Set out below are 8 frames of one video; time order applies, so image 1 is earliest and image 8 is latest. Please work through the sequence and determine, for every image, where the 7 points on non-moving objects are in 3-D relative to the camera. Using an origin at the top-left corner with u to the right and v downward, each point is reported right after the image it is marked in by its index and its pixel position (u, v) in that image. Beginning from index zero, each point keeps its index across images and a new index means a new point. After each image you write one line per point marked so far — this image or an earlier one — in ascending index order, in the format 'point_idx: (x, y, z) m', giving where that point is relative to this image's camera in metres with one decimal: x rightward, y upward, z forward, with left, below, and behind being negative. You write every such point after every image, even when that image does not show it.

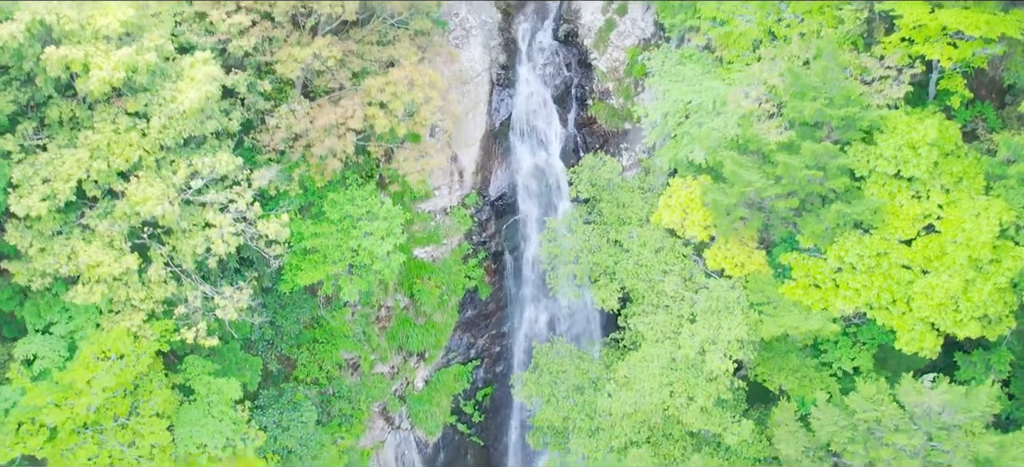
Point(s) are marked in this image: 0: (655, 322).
0: (+1.8, -1.1, +15.7) m
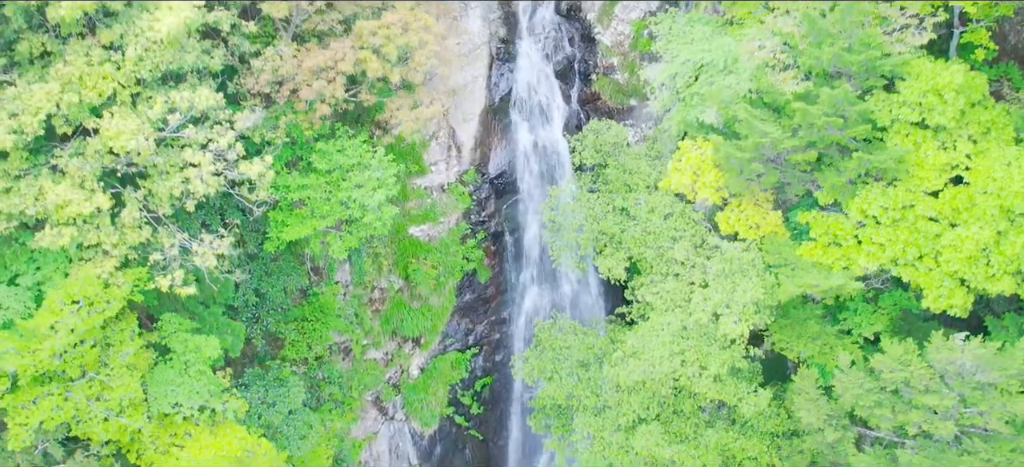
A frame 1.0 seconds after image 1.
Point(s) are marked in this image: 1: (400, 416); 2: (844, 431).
0: (+1.8, -0.7, +14.7) m
1: (-1.6, -2.6, +17.7) m
2: (+3.5, -2.1, +13.3) m
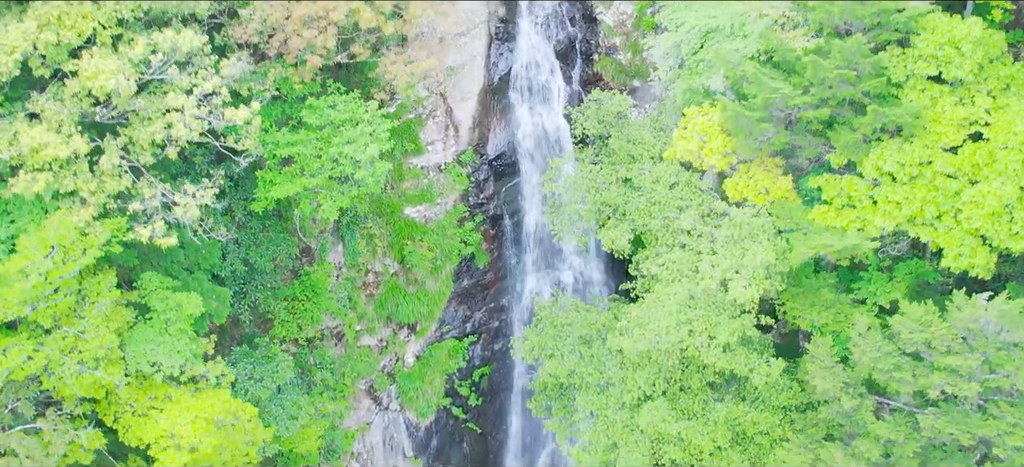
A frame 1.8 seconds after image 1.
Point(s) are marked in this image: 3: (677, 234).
0: (+1.8, -0.3, +14.1) m
1: (-1.6, -2.3, +17.0) m
2: (+3.5, -1.7, +12.6) m
3: (+1.9, 0.0, +14.4) m
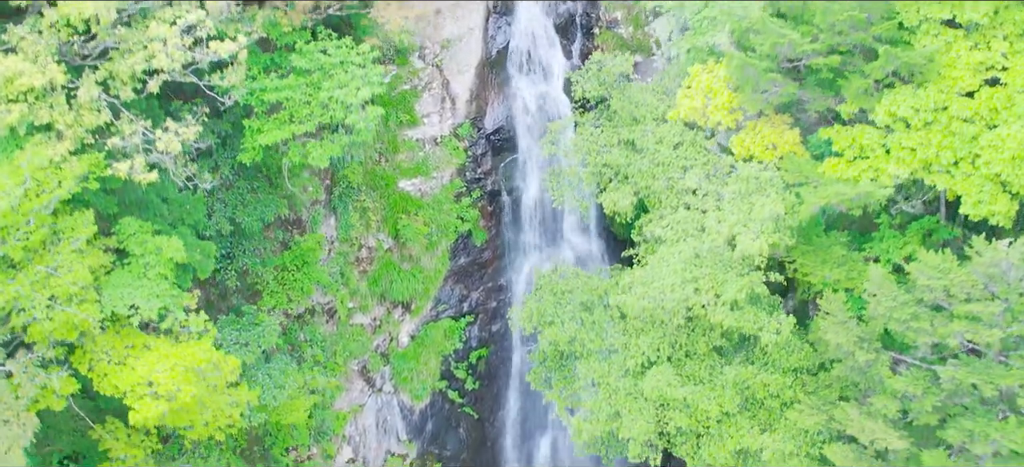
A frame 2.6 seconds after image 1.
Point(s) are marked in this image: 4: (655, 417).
0: (+1.7, +0.1, +13.5) m
1: (-1.6, -2.0, +16.3) m
2: (+3.5, -1.2, +12.0) m
3: (+1.9, +0.4, +13.8) m
4: (+1.5, -1.9, +13.2) m
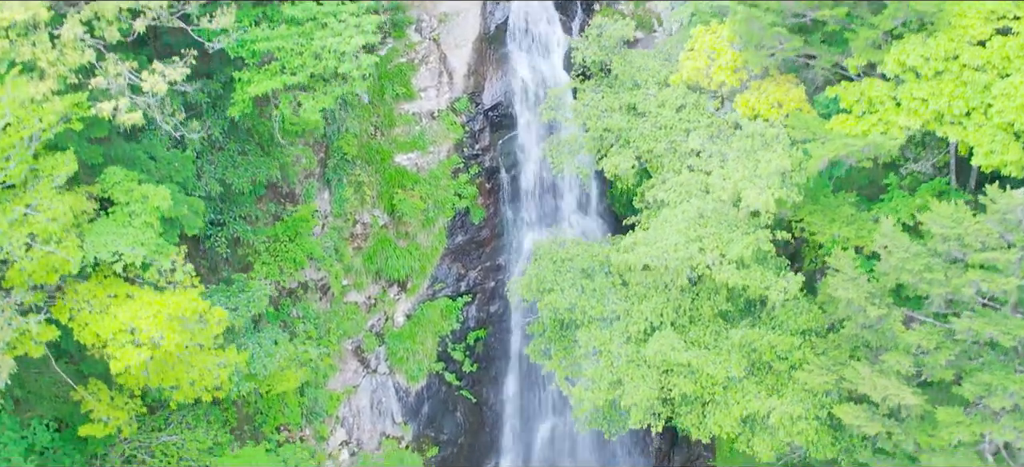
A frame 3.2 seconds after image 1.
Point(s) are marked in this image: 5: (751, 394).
0: (+1.7, +0.5, +13.1) m
1: (-1.6, -1.7, +15.9) m
2: (+3.4, -0.7, +11.5) m
3: (+1.8, +0.8, +13.4) m
4: (+1.5, -1.5, +12.7) m
5: (+2.3, -1.6, +12.3) m
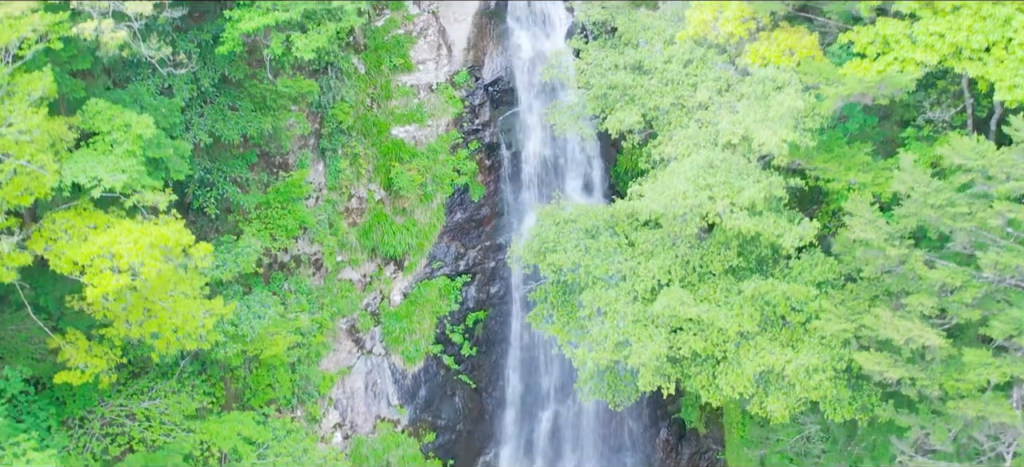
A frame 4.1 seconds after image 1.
0: (+1.7, +1.0, +12.6) m
1: (-1.6, -1.4, +15.2) m
2: (+3.5, -0.2, +10.9) m
3: (+1.8, +1.3, +12.9) m
4: (+1.5, -1.0, +12.1) m
5: (+2.3, -1.1, +11.7) m
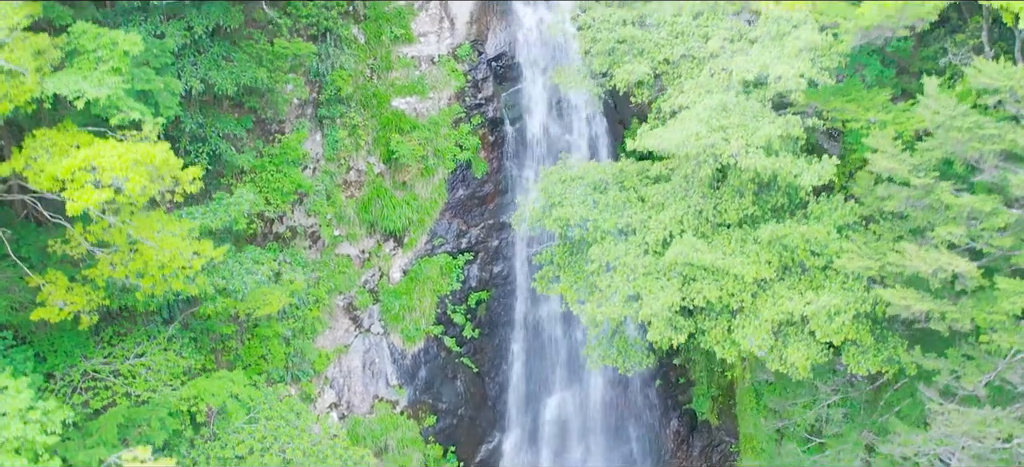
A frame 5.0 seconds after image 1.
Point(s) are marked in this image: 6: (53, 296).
0: (+1.8, +1.5, +12.1) m
1: (-1.6, -1.1, +14.6) m
2: (+3.5, +0.4, +10.4) m
3: (+1.9, +1.7, +12.5) m
4: (+1.5, -0.5, +11.5) m
5: (+2.4, -0.5, +11.1) m
6: (-3.8, -0.5, +10.3) m
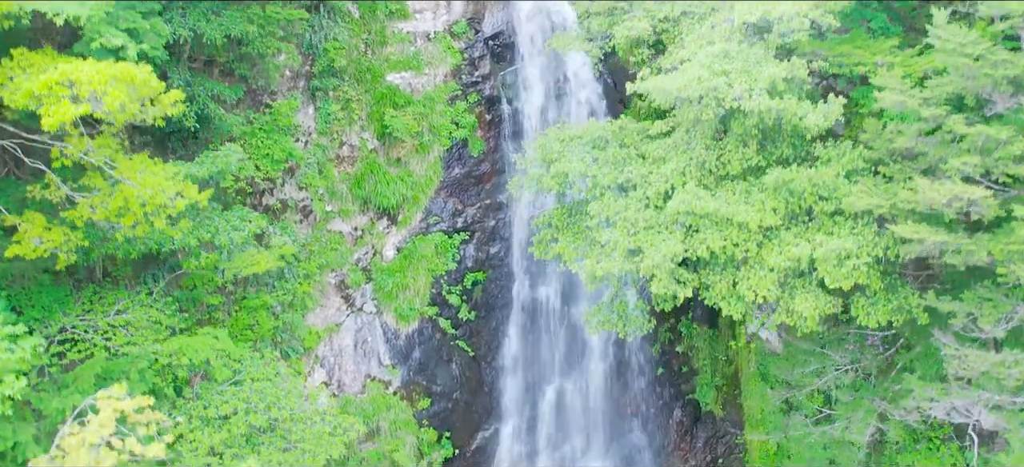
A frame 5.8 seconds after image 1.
0: (+1.7, +1.9, +11.8) m
1: (-1.6, -0.8, +14.1) m
2: (+3.5, +0.9, +10.0) m
3: (+1.9, +2.1, +12.1) m
4: (+1.5, -0.1, +11.0) m
5: (+2.3, -0.1, +10.7) m
6: (-3.8, 0.0, +9.9) m
